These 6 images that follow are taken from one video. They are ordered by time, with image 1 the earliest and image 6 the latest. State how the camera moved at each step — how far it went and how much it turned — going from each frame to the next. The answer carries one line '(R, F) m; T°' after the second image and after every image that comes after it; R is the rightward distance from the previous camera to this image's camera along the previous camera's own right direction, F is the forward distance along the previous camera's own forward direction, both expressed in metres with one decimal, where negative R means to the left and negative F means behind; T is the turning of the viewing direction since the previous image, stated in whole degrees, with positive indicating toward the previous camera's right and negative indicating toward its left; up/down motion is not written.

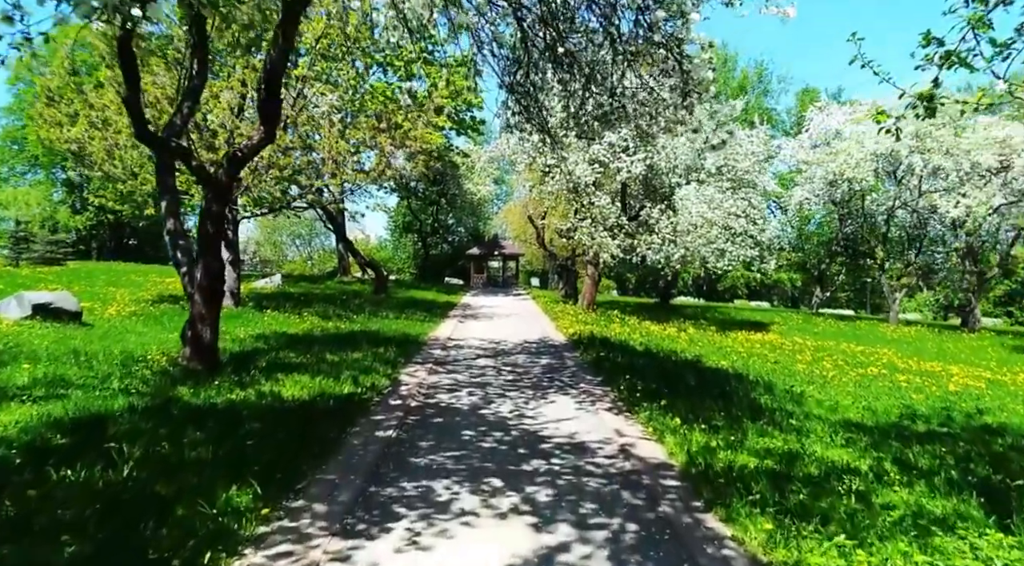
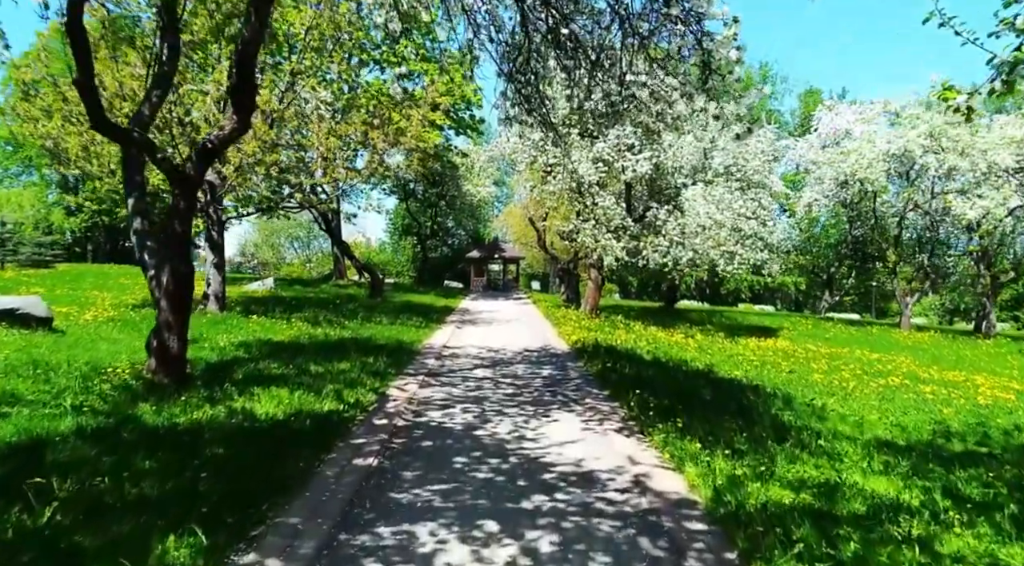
(0.0, +0.8) m; 0°
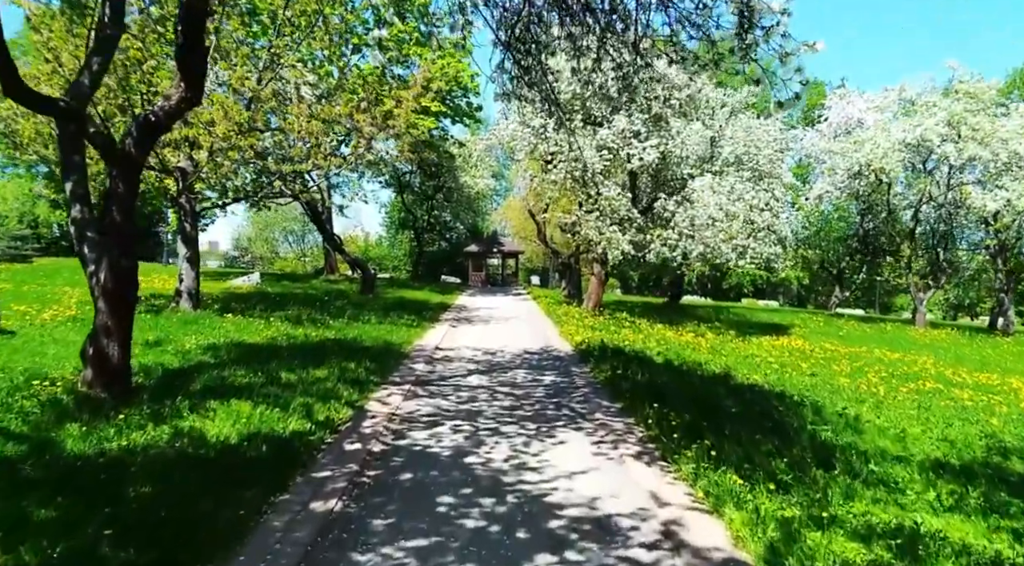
(0.0, +1.2) m; 0°
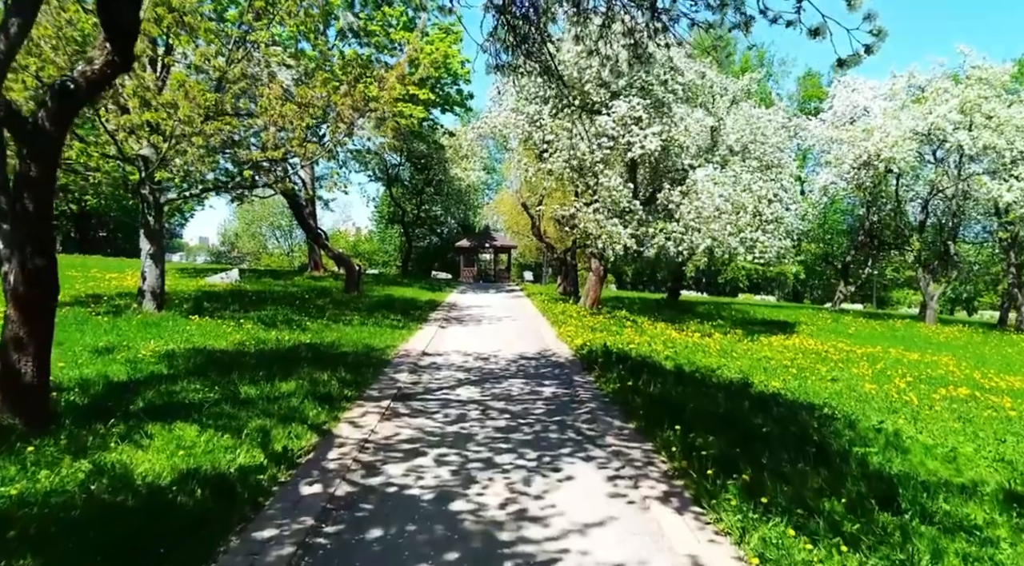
(0.0, +1.2) m; +1°
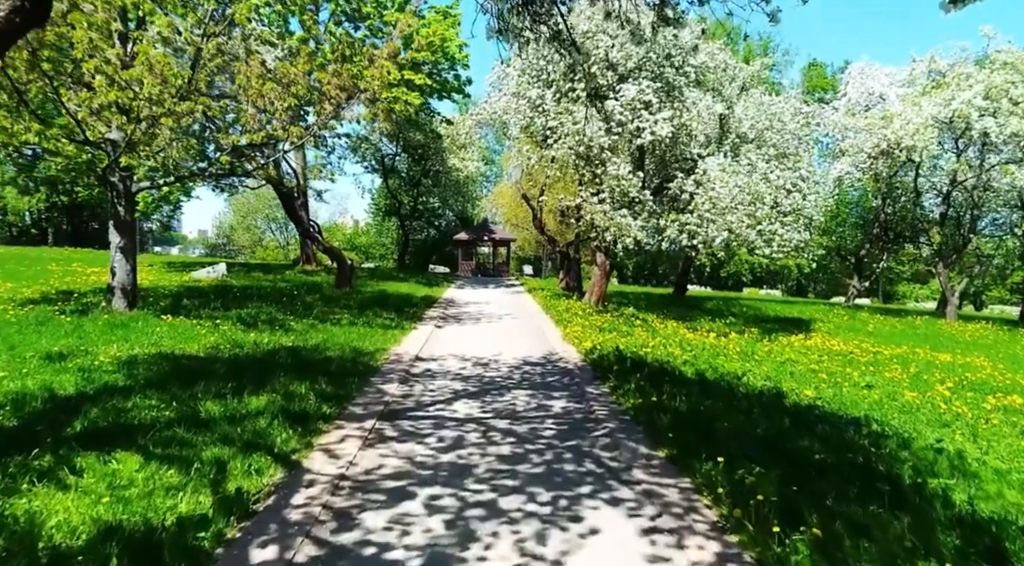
(-0.1, +1.1) m; 0°
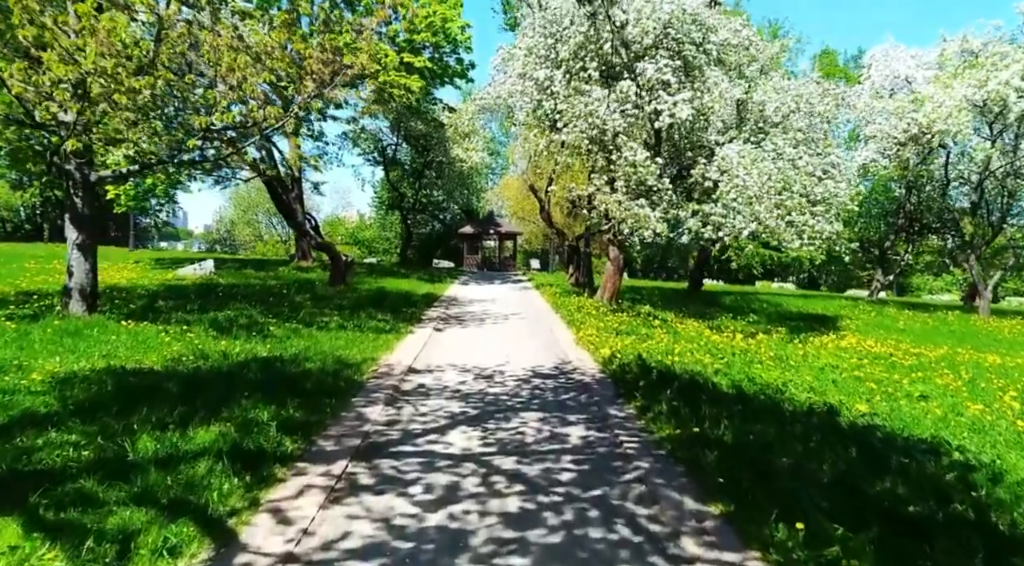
(0.0, +1.4) m; 0°
